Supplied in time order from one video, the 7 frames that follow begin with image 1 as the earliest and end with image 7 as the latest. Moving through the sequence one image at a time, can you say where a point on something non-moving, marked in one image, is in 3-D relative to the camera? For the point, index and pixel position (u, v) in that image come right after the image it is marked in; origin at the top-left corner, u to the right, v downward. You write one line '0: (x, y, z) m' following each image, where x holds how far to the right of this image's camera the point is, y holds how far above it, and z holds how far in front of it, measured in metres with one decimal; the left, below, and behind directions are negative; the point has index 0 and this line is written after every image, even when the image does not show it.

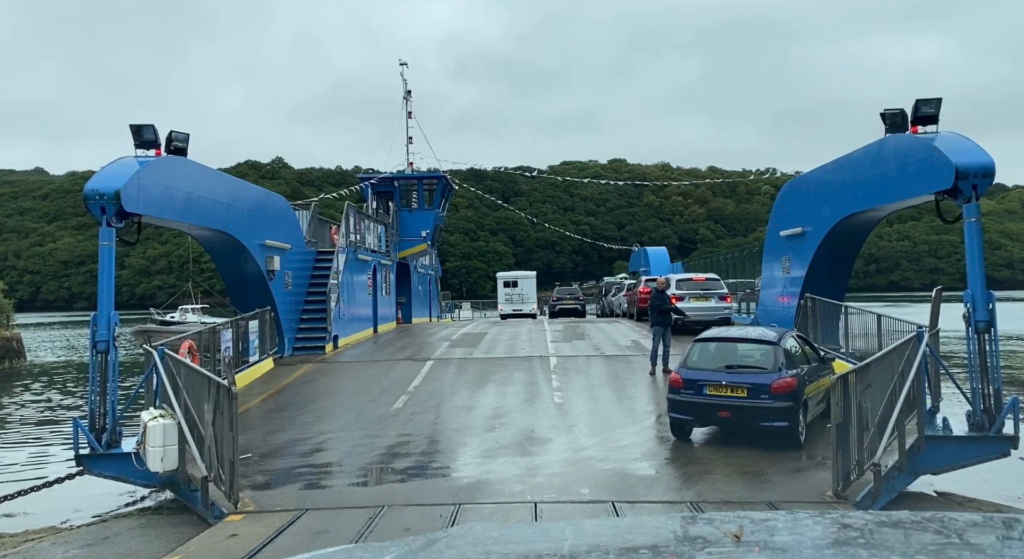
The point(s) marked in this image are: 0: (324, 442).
0: (-2.5, -2.2, +10.1) m
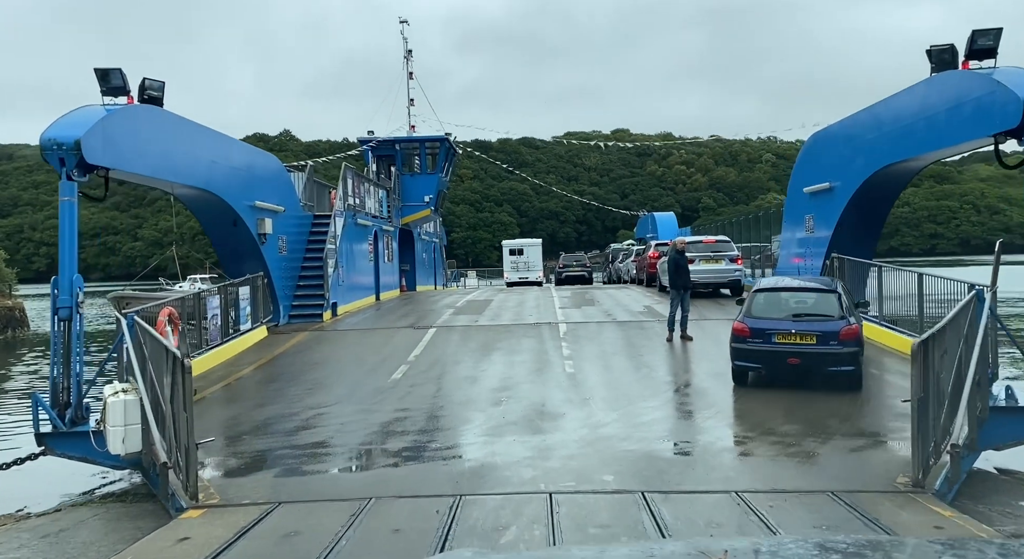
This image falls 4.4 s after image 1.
0: (-2.4, -1.7, +9.2) m
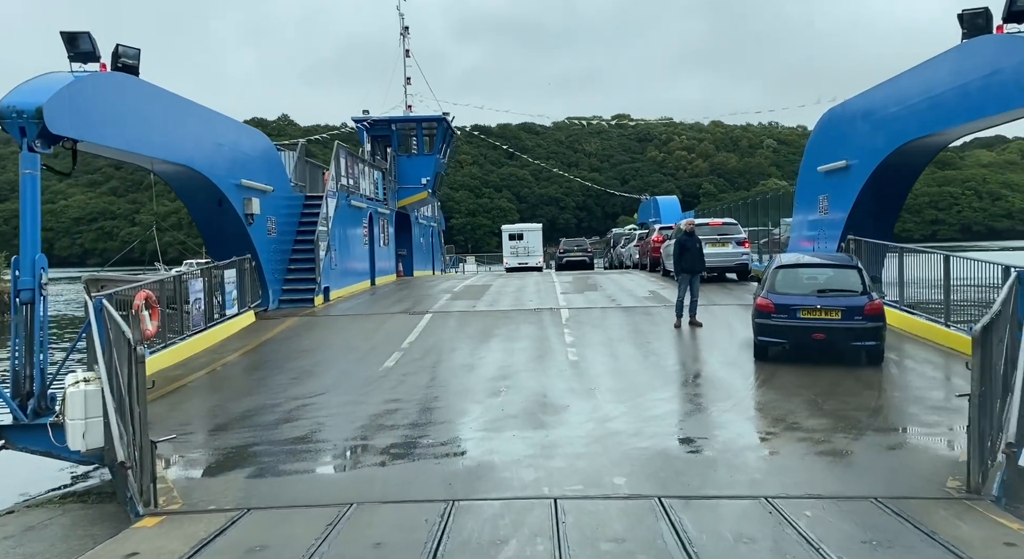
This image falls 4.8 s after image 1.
0: (-2.4, -1.5, +8.5) m
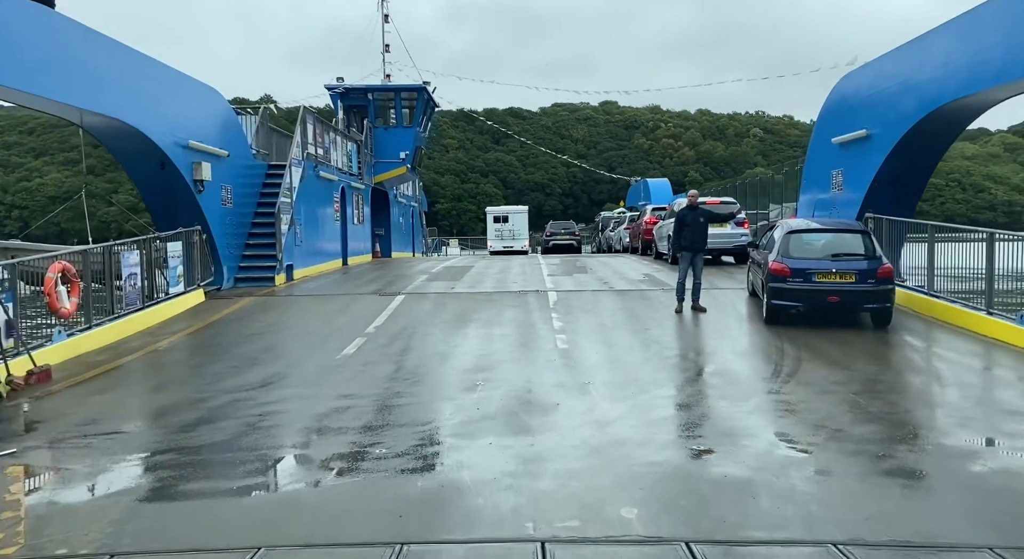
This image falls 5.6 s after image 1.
0: (-2.6, -1.2, +7.0) m
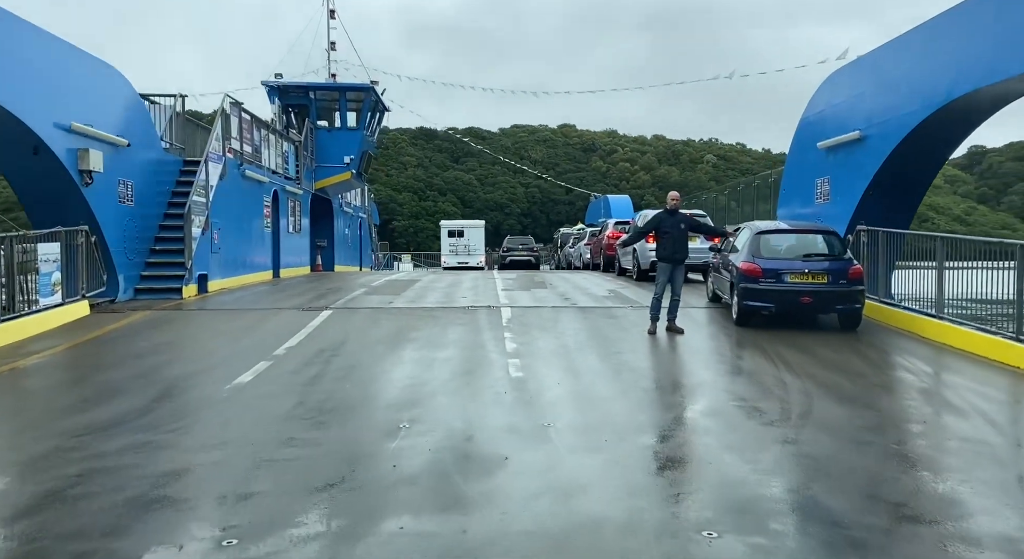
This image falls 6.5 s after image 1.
0: (-3.1, -1.2, +5.0) m
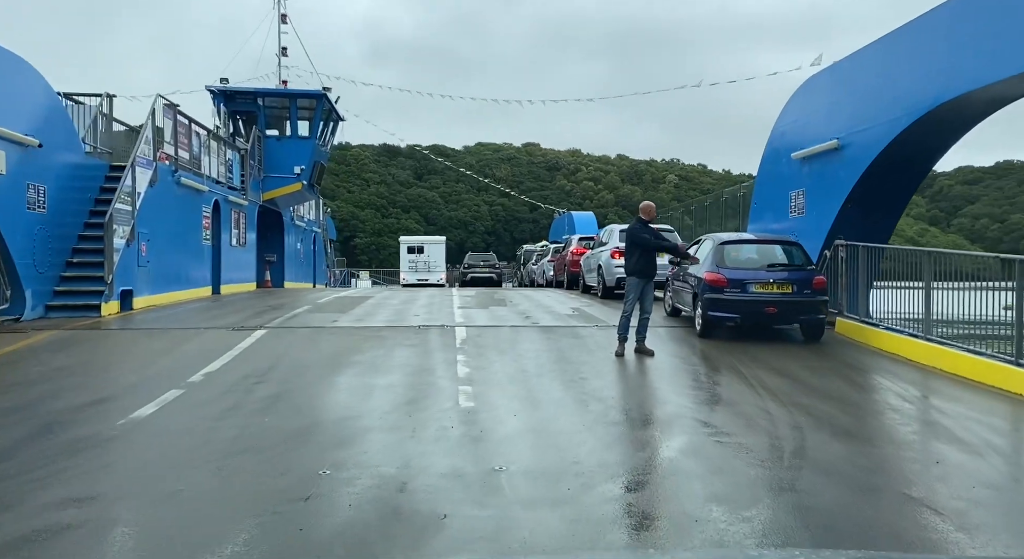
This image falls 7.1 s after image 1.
0: (-3.4, -1.3, +3.9) m
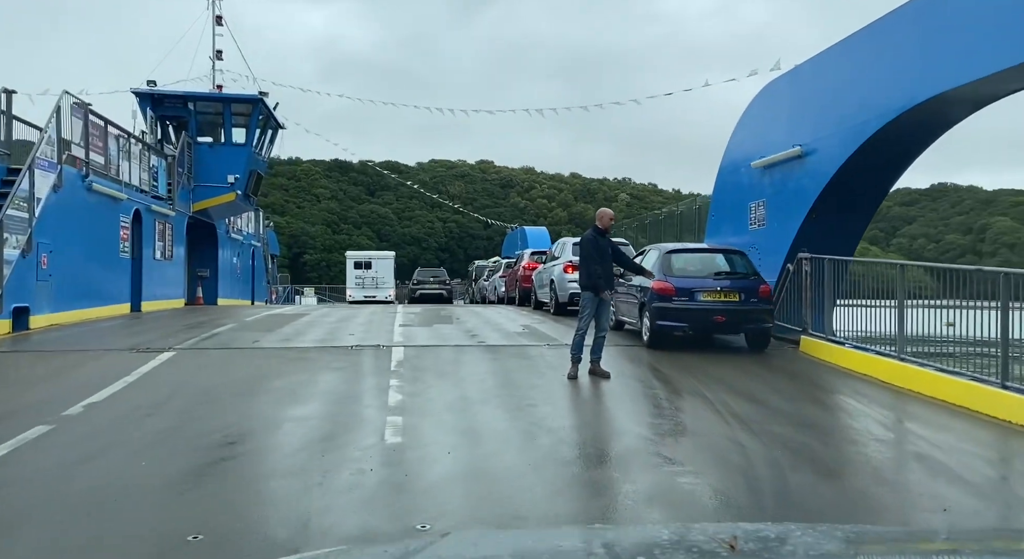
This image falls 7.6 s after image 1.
0: (-3.7, -1.3, +2.7) m
